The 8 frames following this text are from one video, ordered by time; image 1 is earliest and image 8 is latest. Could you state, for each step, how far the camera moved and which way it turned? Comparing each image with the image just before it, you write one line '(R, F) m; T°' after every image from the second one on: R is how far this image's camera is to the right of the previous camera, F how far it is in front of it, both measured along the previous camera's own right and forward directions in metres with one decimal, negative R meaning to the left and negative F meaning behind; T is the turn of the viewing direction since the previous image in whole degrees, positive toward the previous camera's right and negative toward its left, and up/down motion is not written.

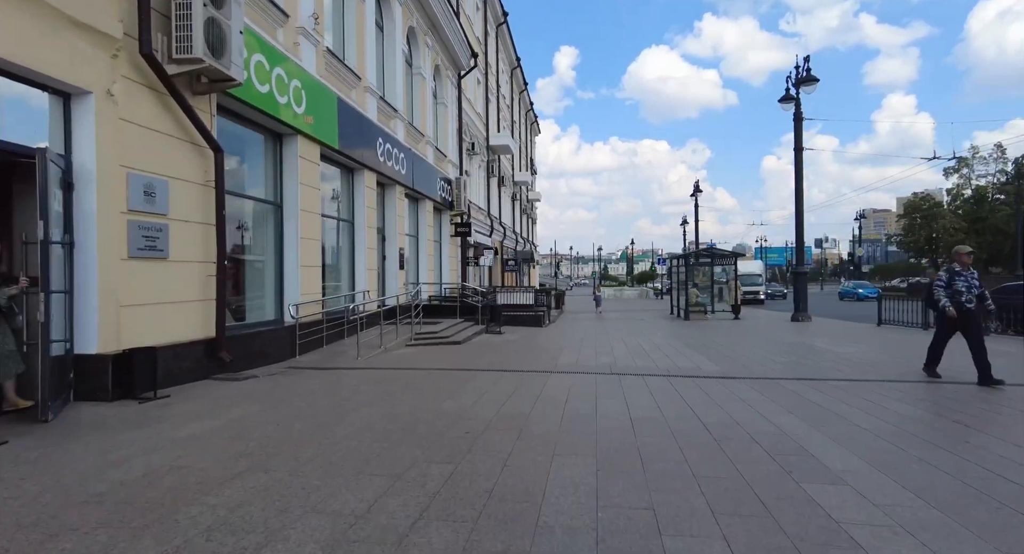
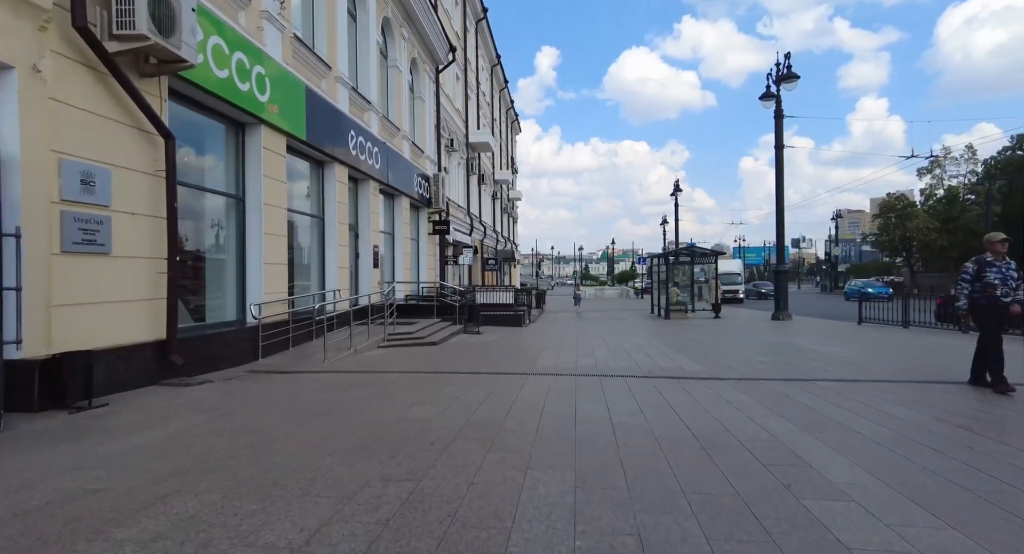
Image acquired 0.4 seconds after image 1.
(+0.1, +0.5) m; +2°
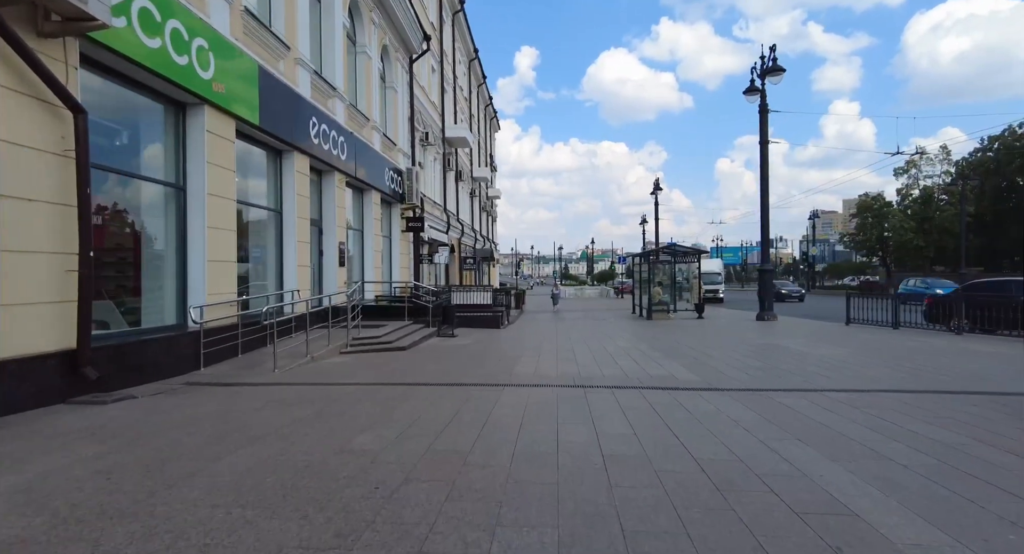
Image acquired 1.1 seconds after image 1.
(+0.1, +0.9) m; +2°
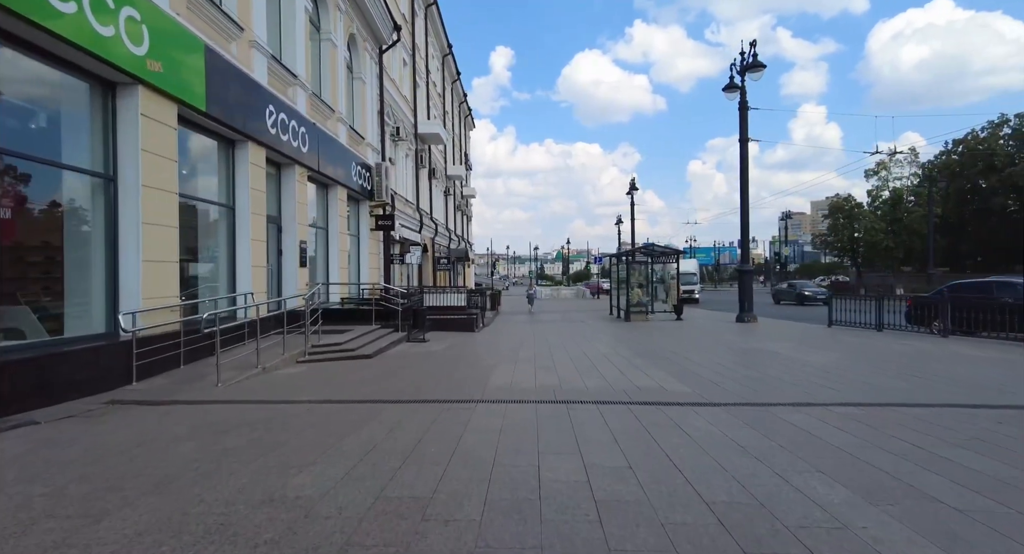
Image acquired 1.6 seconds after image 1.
(0.0, +0.8) m; +3°
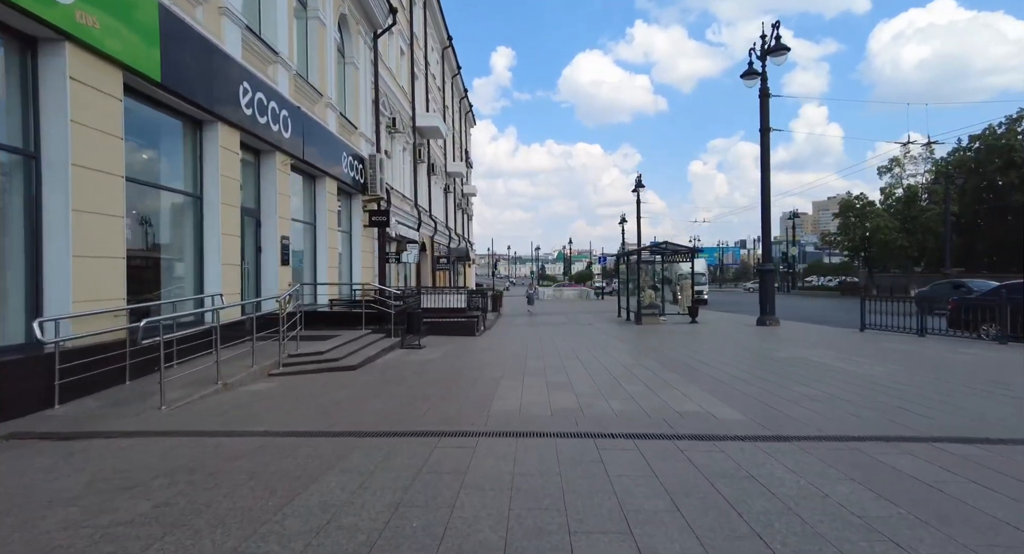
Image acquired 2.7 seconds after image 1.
(-0.1, +1.4) m; 0°
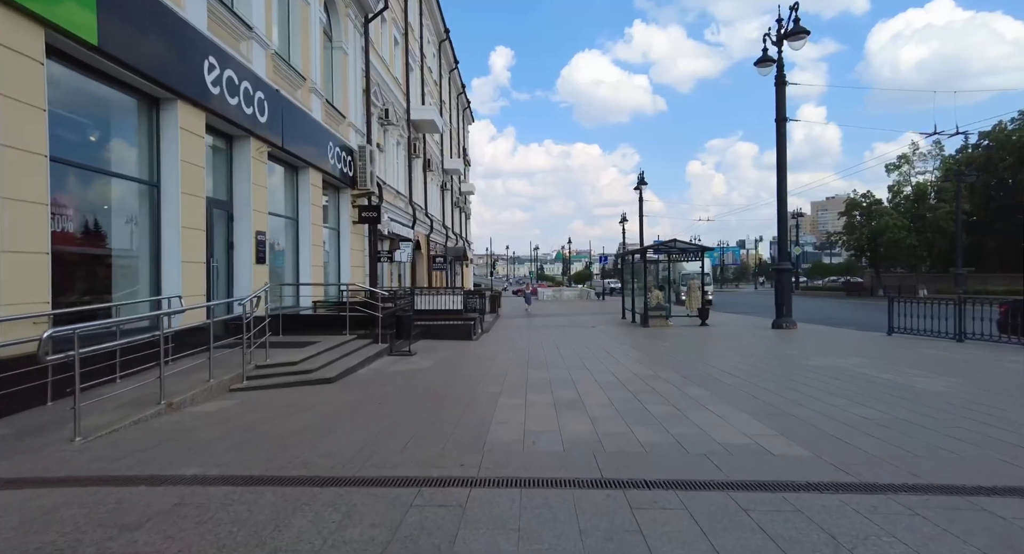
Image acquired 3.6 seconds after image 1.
(0.0, +1.2) m; 0°
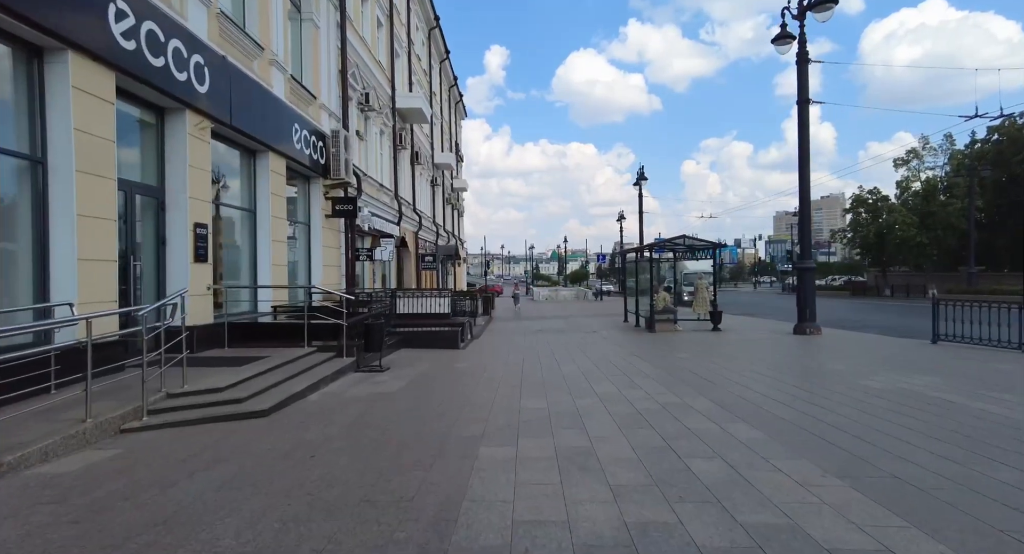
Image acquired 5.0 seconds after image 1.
(+0.1, +1.9) m; 0°
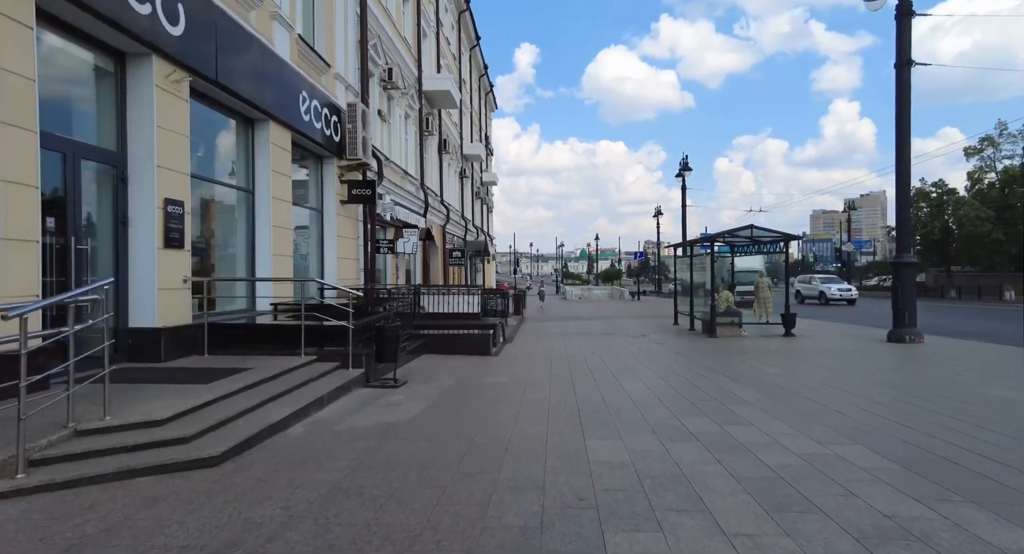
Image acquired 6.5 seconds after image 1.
(-0.3, +2.2) m; -3°
